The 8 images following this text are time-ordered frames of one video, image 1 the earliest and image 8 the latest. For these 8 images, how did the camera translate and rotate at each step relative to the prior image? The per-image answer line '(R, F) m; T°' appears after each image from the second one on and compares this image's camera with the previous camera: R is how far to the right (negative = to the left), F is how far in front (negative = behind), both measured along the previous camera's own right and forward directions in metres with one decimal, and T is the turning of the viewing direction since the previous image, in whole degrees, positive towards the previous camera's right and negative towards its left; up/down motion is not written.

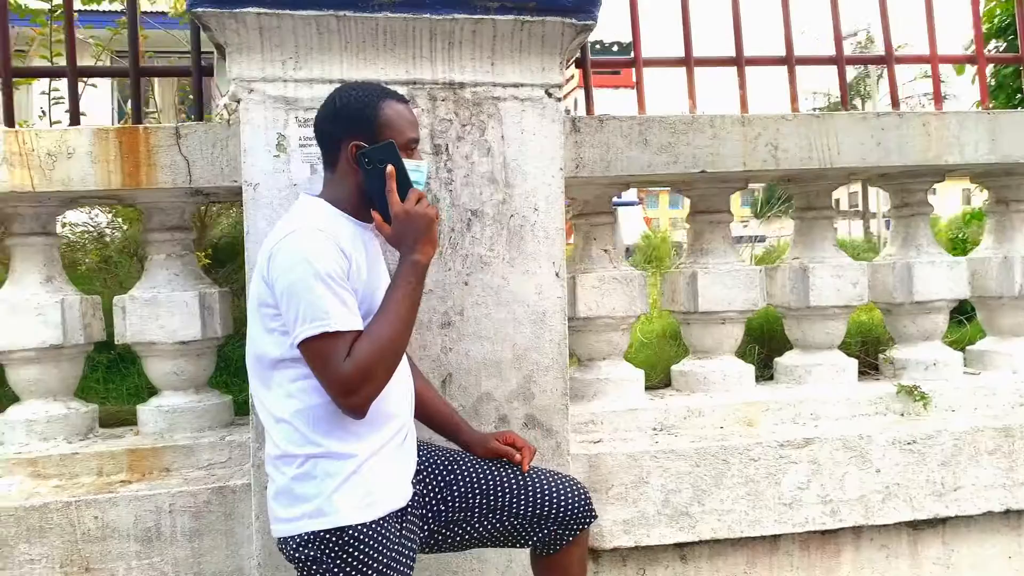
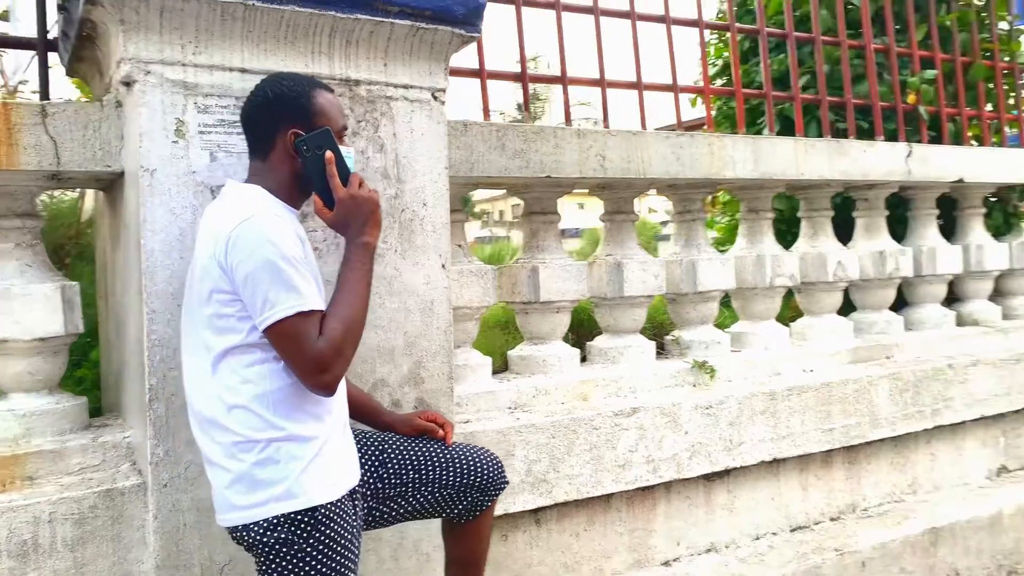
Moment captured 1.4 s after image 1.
(-0.5, -0.1) m; +21°
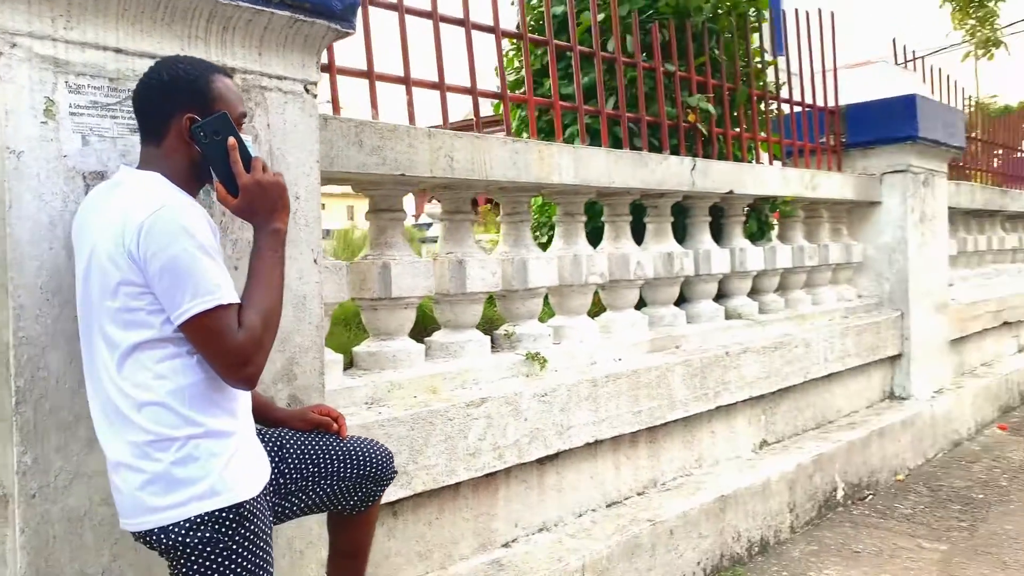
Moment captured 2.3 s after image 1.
(-0.3, 0.0) m; +17°
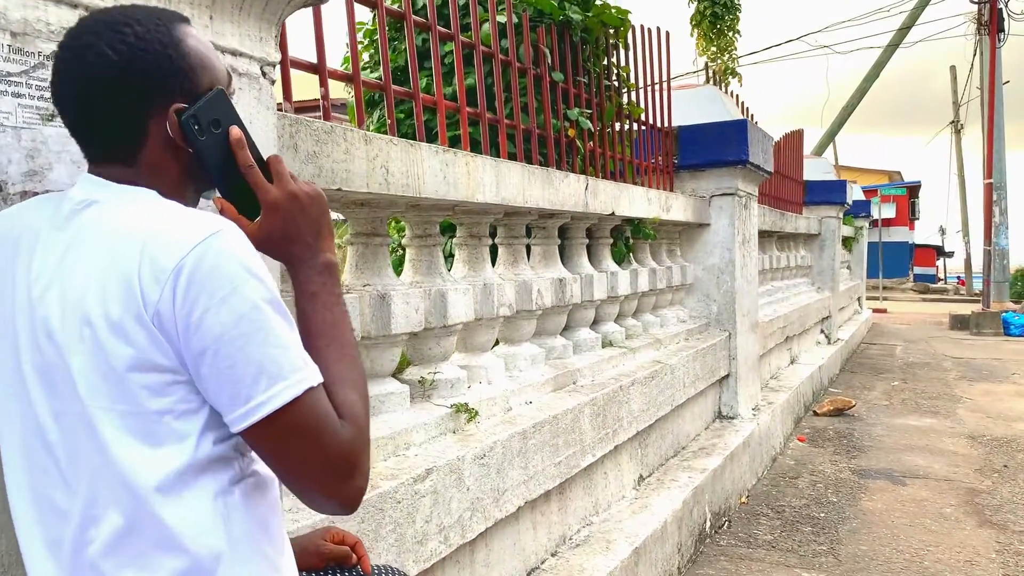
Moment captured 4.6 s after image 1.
(-0.5, +0.5) m; +18°
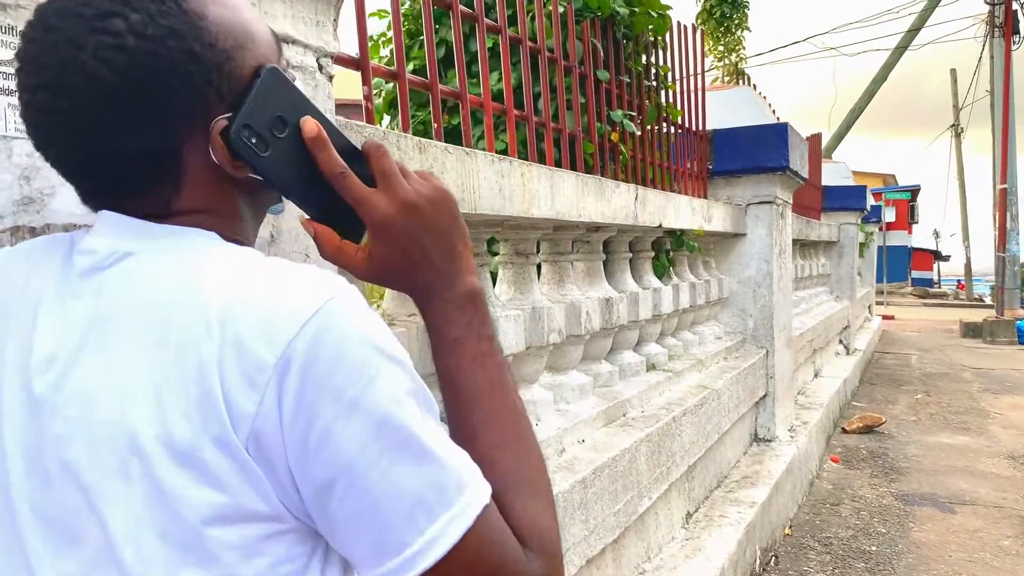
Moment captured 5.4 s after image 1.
(-0.2, +0.3) m; +1°
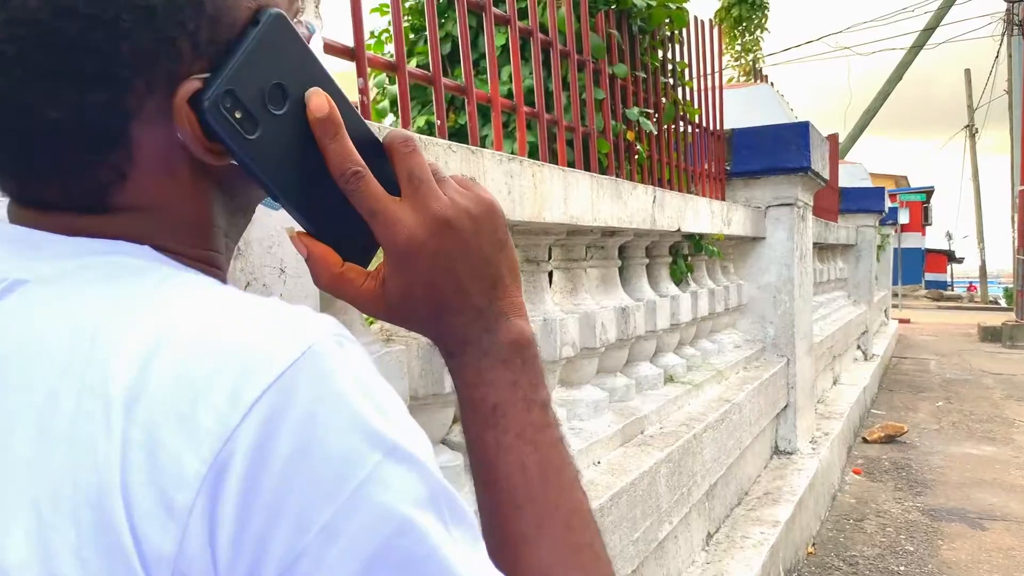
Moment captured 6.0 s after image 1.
(0.0, +0.2) m; -1°
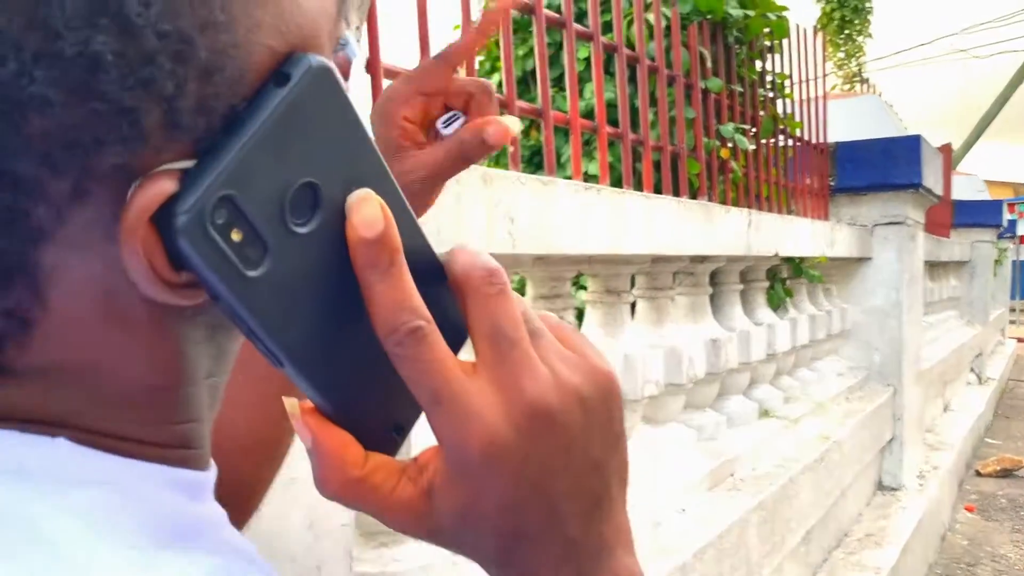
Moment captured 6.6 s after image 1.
(0.0, +0.1) m; -6°
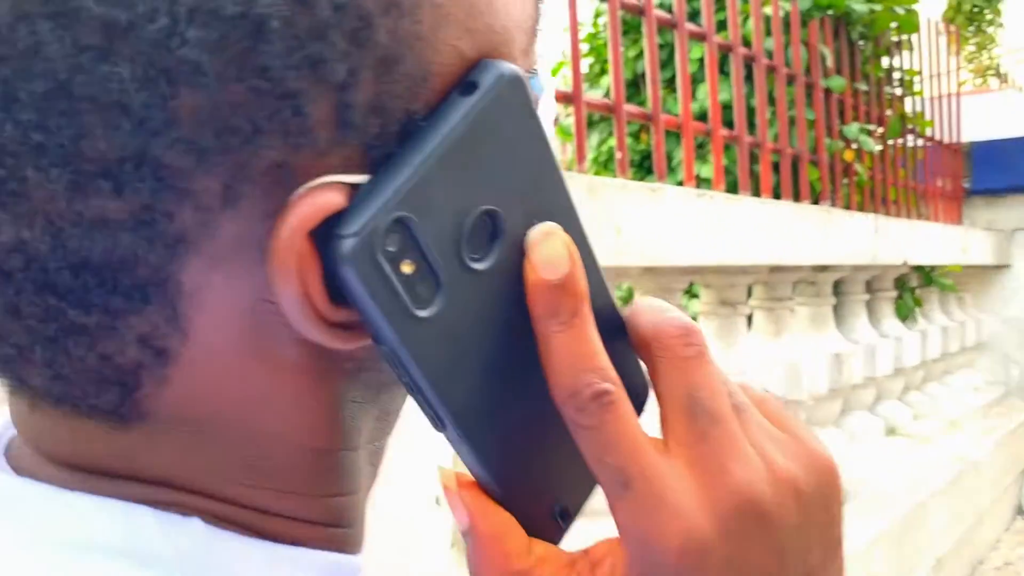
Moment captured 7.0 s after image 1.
(0.0, 0.0) m; -7°
